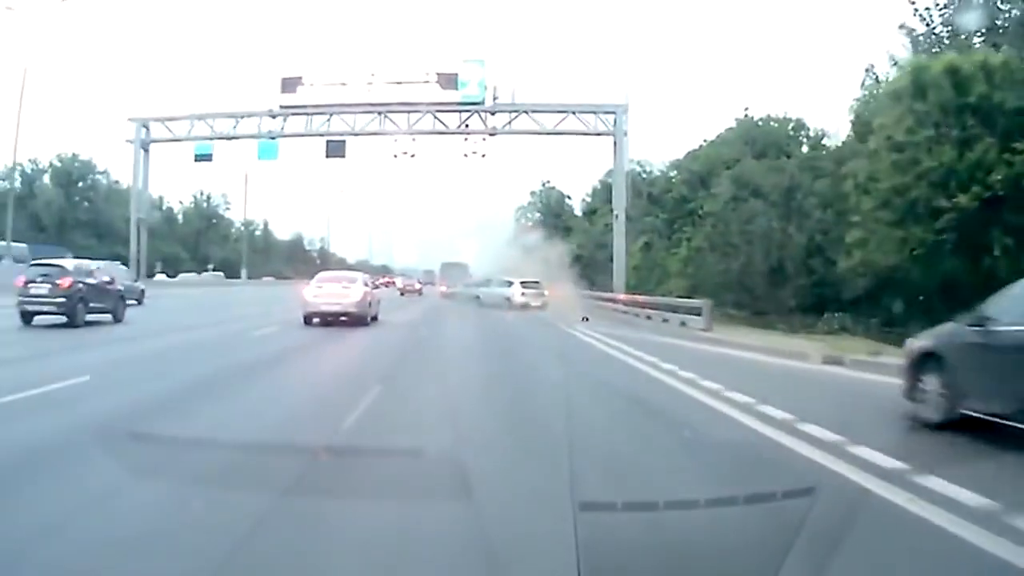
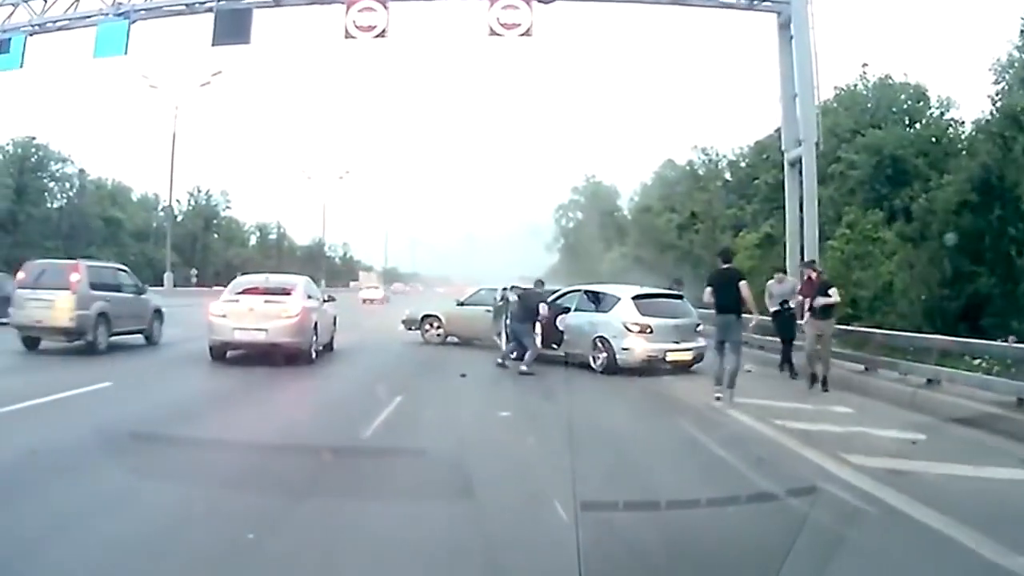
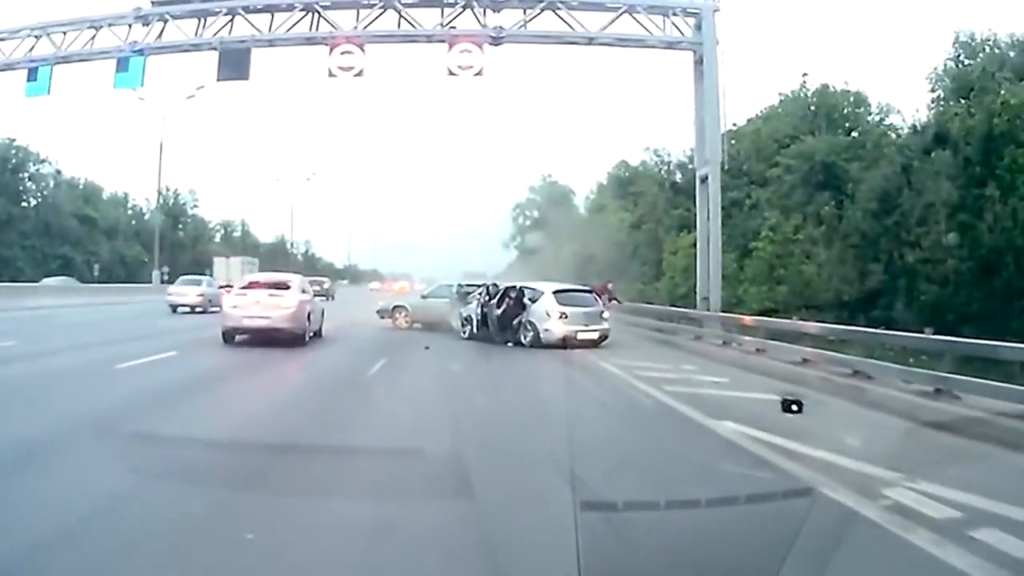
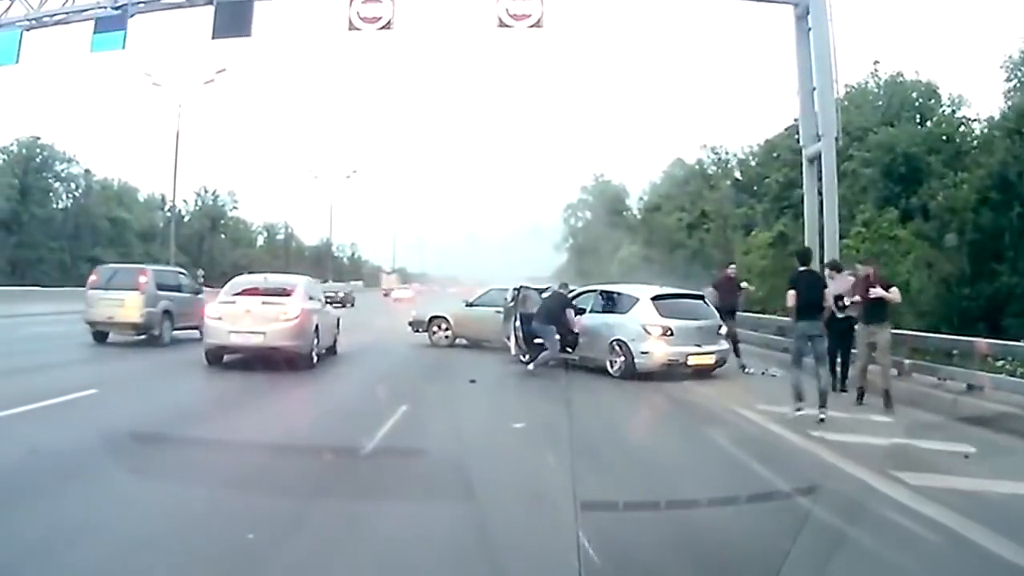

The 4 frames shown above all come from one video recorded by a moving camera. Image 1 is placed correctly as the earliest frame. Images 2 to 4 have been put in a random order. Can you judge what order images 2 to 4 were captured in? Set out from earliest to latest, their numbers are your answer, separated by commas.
3, 2, 4
